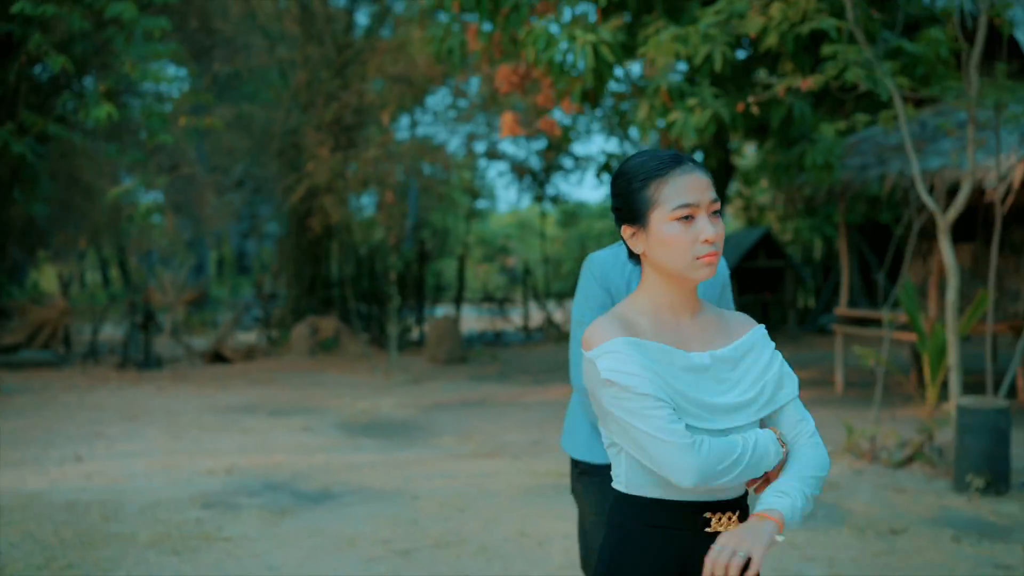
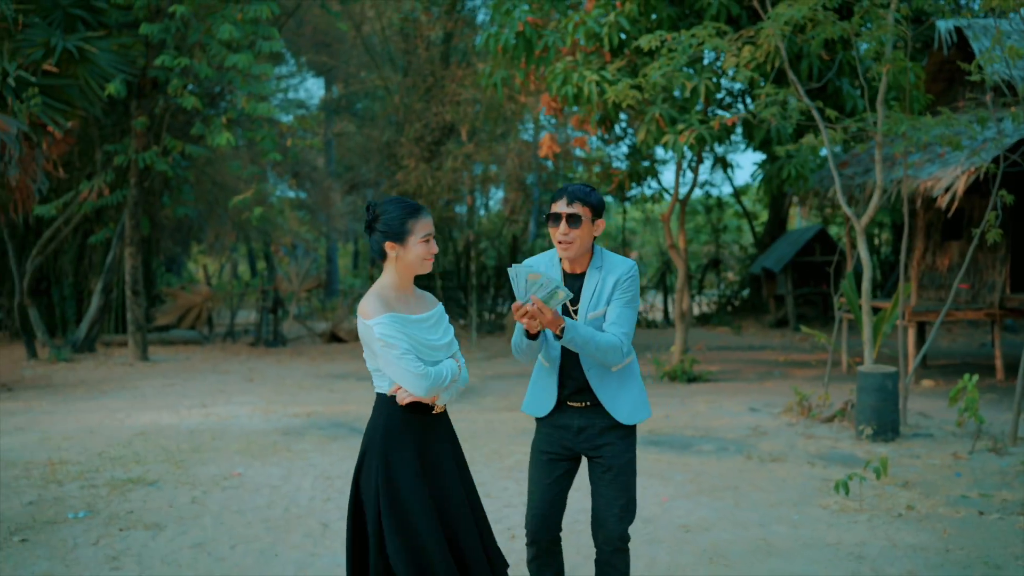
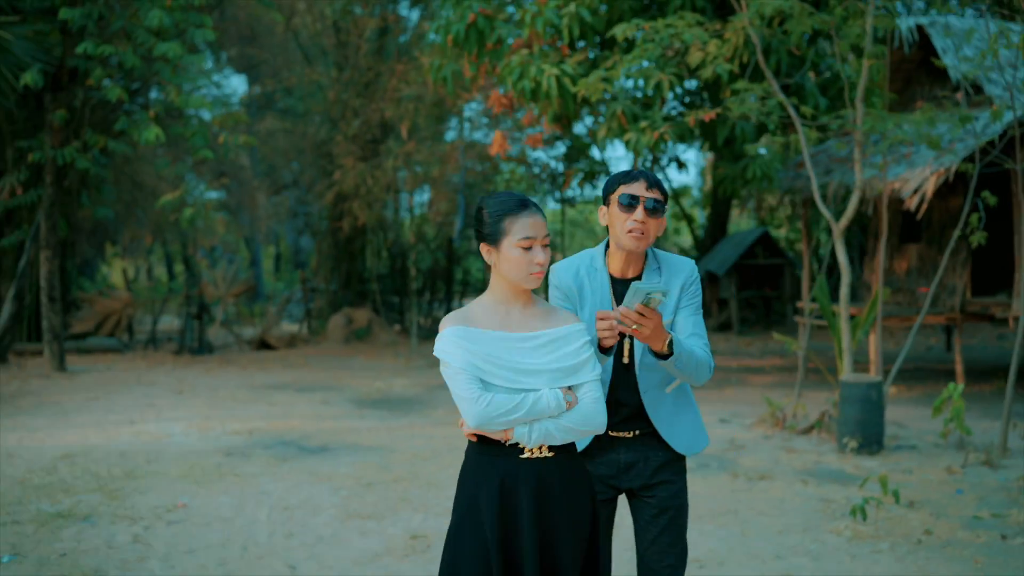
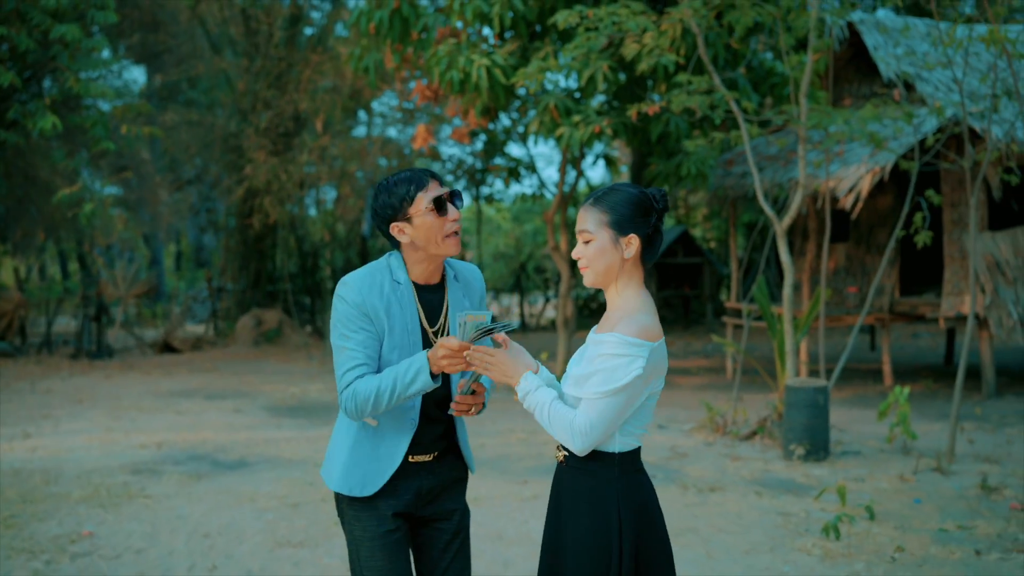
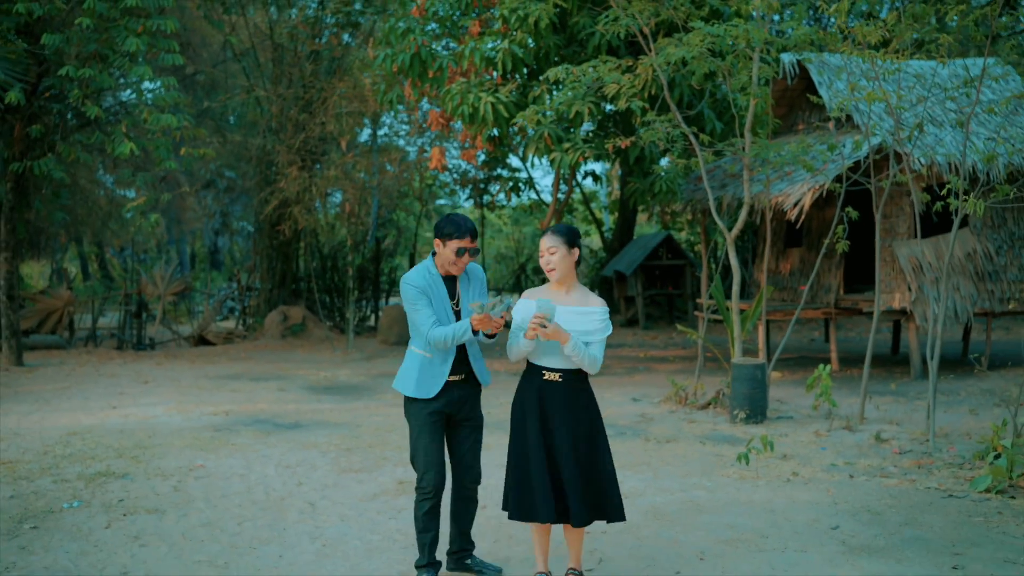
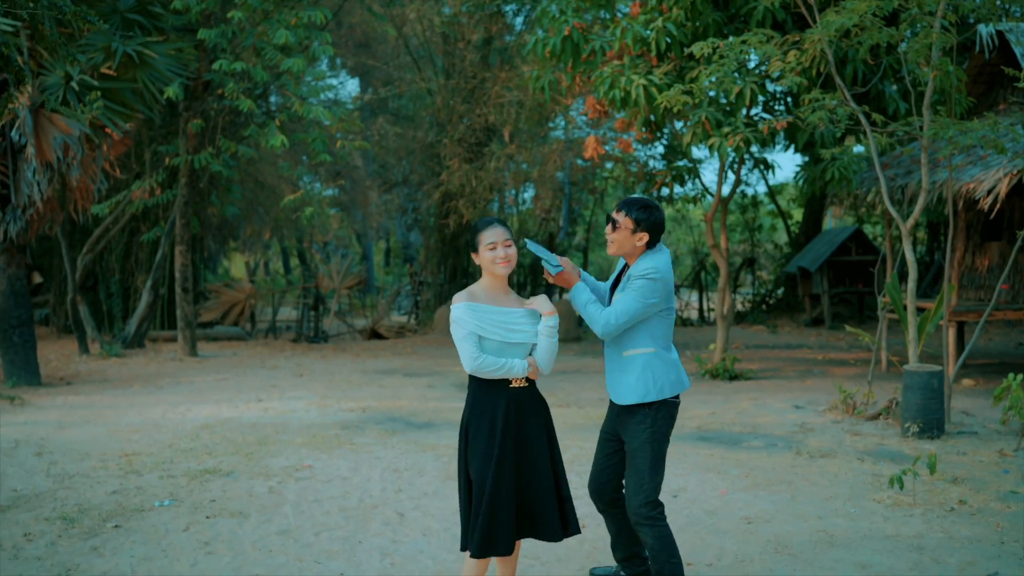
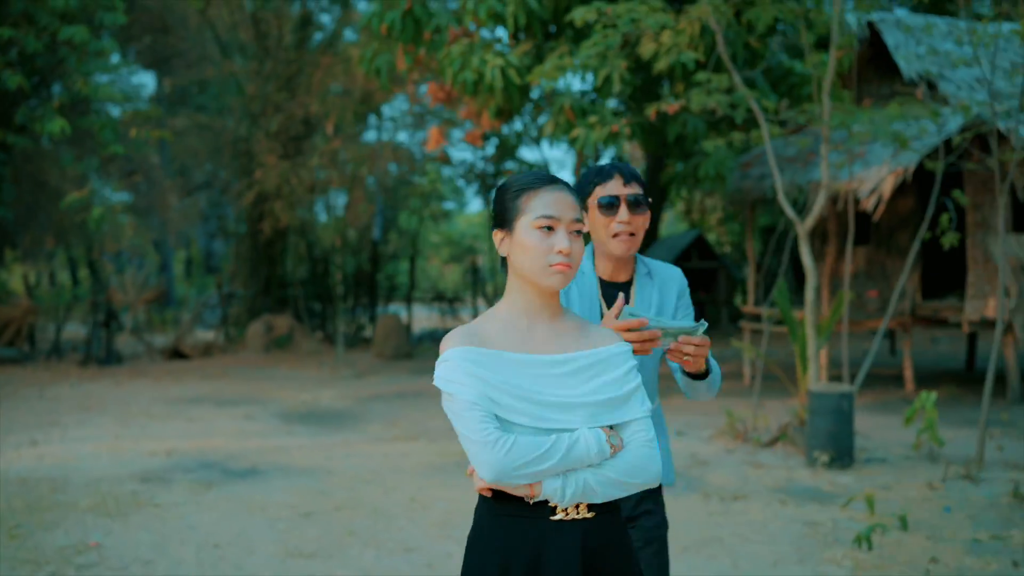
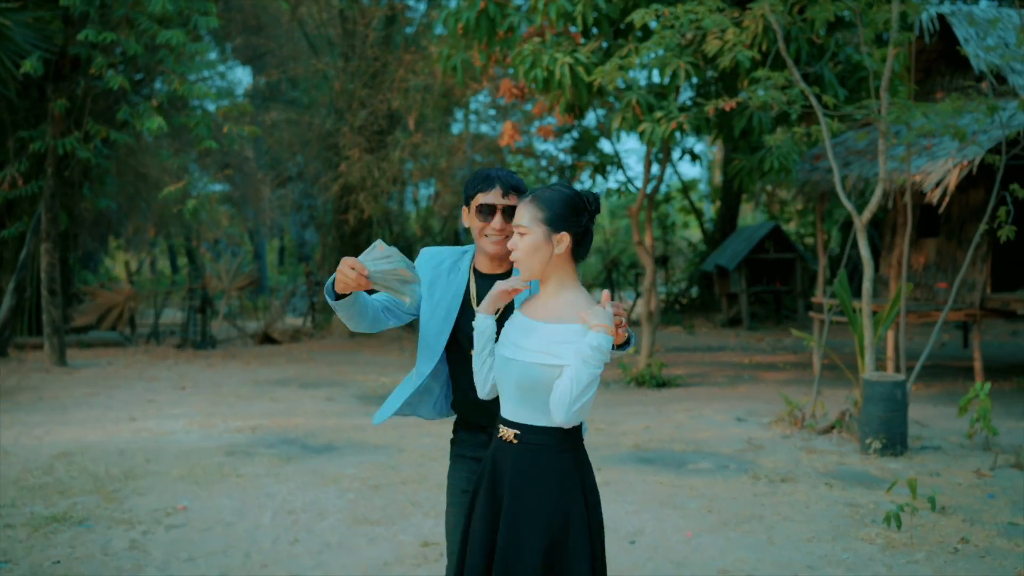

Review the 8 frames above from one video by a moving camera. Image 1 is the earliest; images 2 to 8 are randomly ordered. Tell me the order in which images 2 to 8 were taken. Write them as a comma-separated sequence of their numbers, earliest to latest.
7, 3, 2, 6, 8, 4, 5
